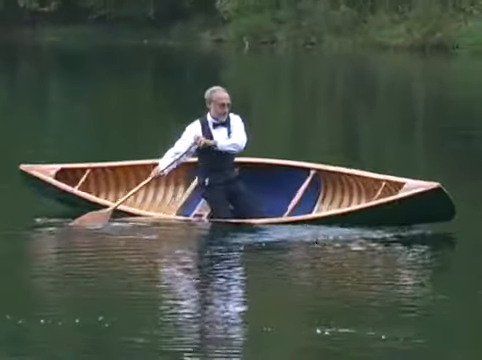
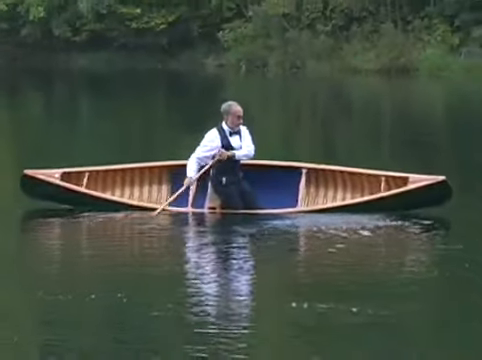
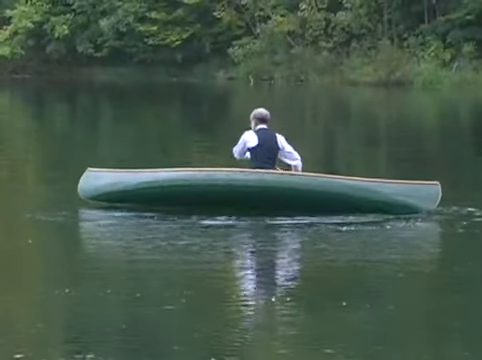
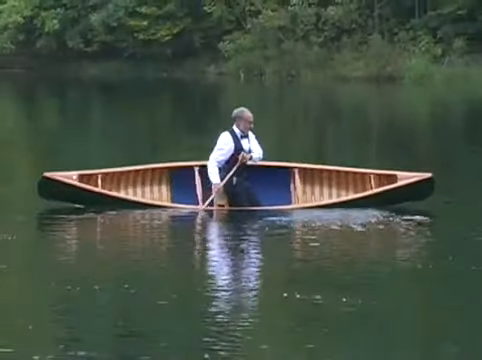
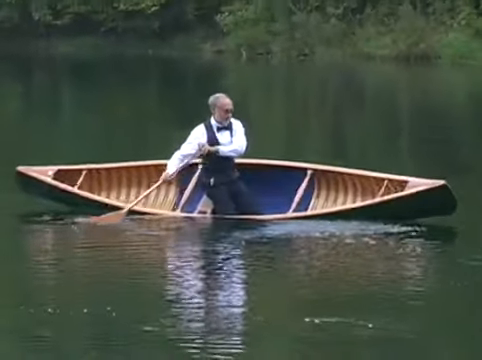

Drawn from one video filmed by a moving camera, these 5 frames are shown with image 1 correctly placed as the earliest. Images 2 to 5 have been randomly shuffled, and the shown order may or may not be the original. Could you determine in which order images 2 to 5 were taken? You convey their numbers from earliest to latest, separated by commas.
5, 2, 4, 3
